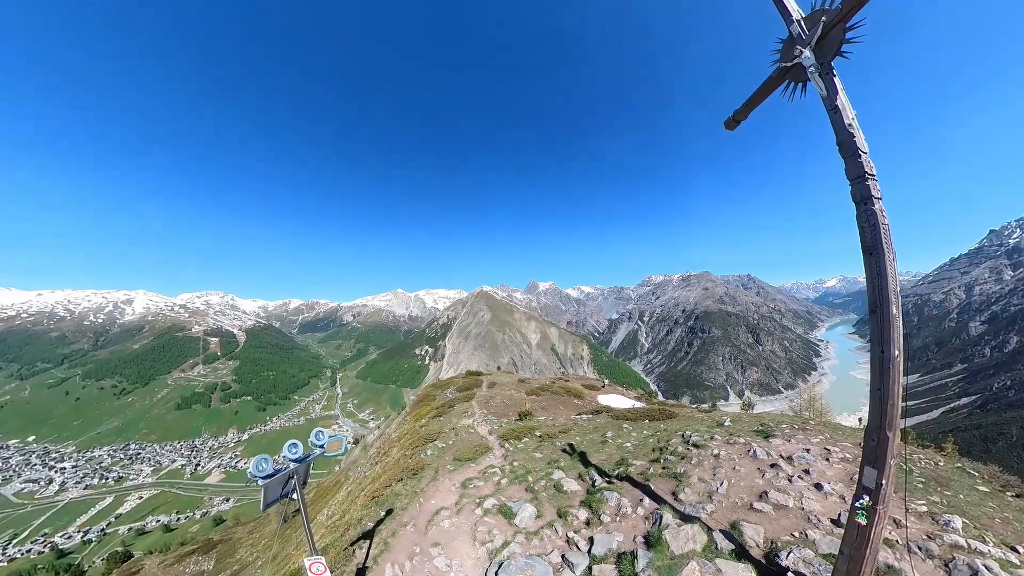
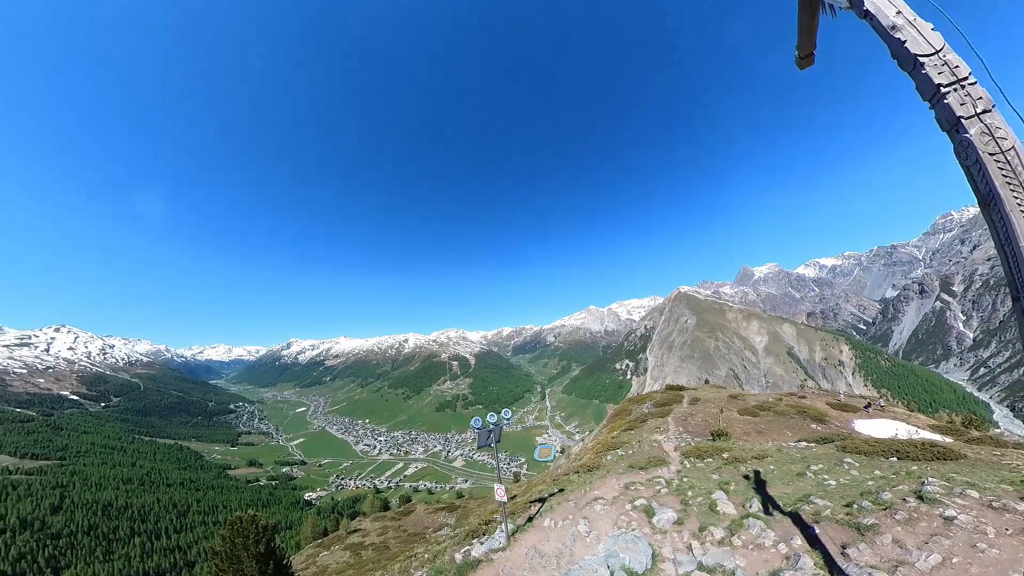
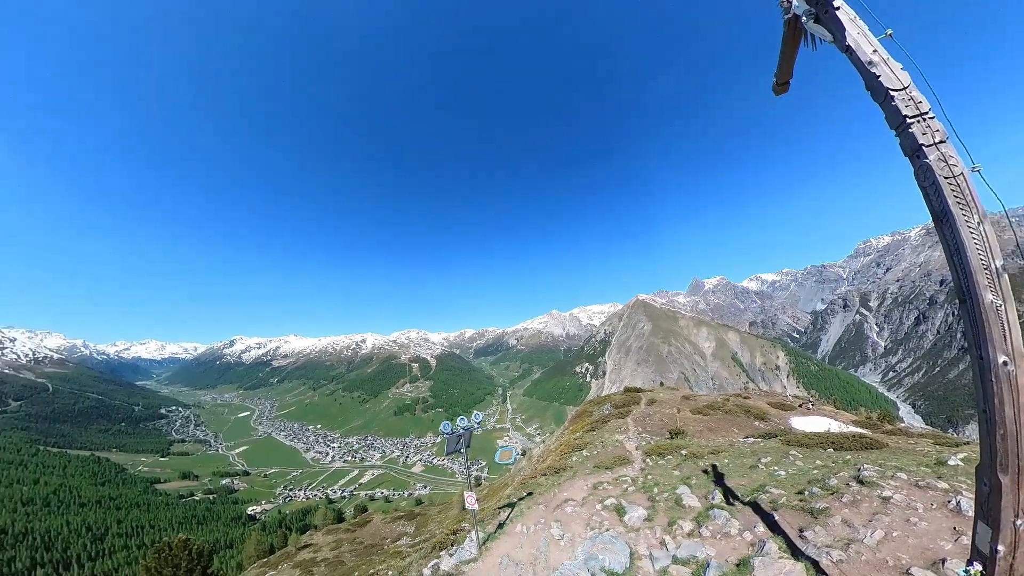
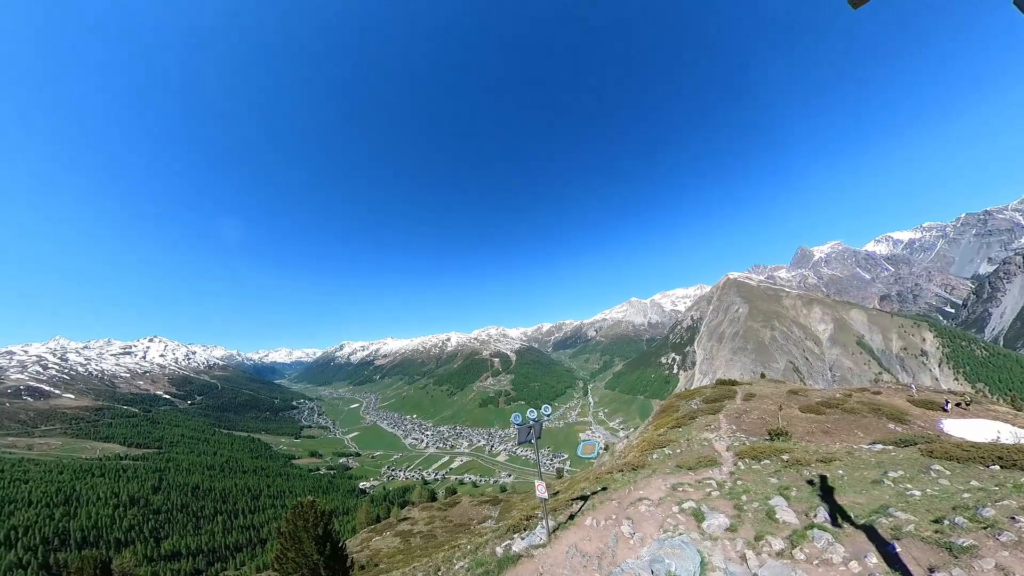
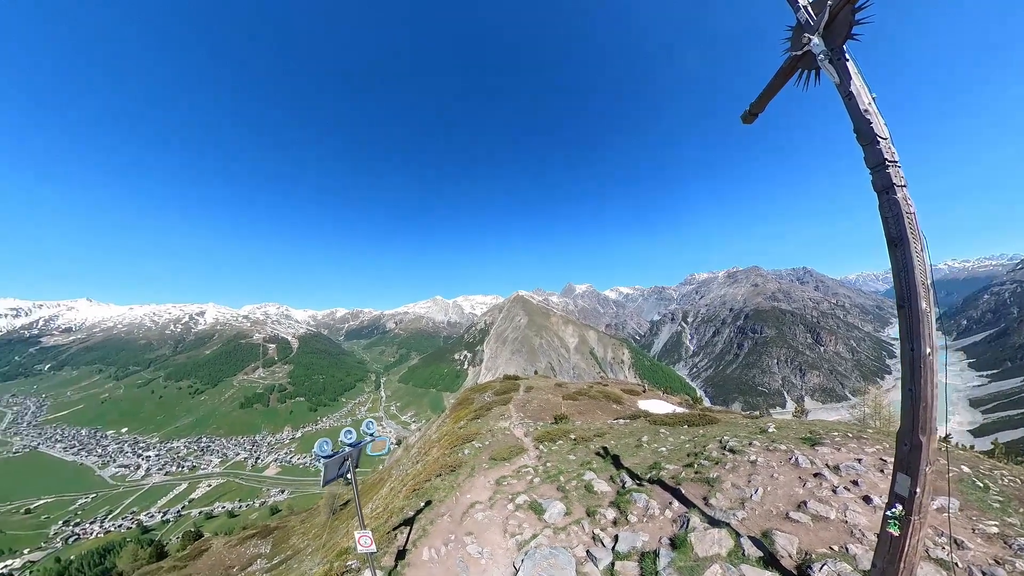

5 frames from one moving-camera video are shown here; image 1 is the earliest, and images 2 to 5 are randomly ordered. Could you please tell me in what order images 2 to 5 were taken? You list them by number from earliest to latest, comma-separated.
5, 3, 2, 4
